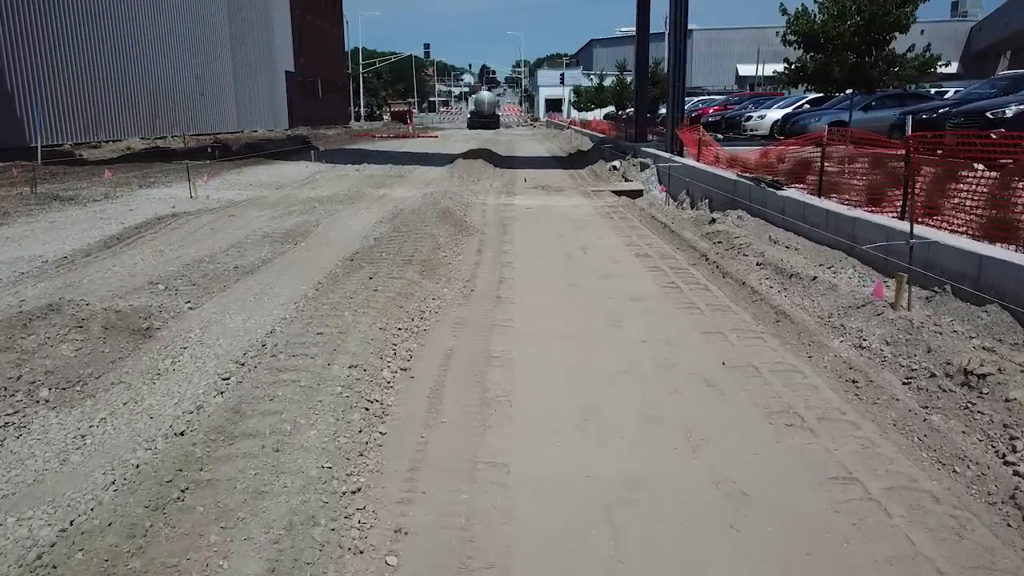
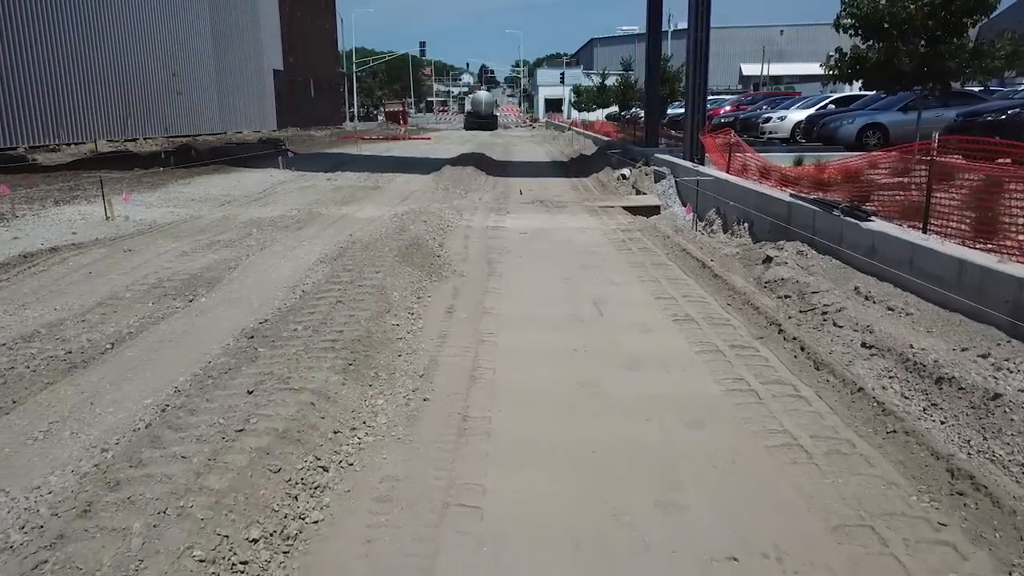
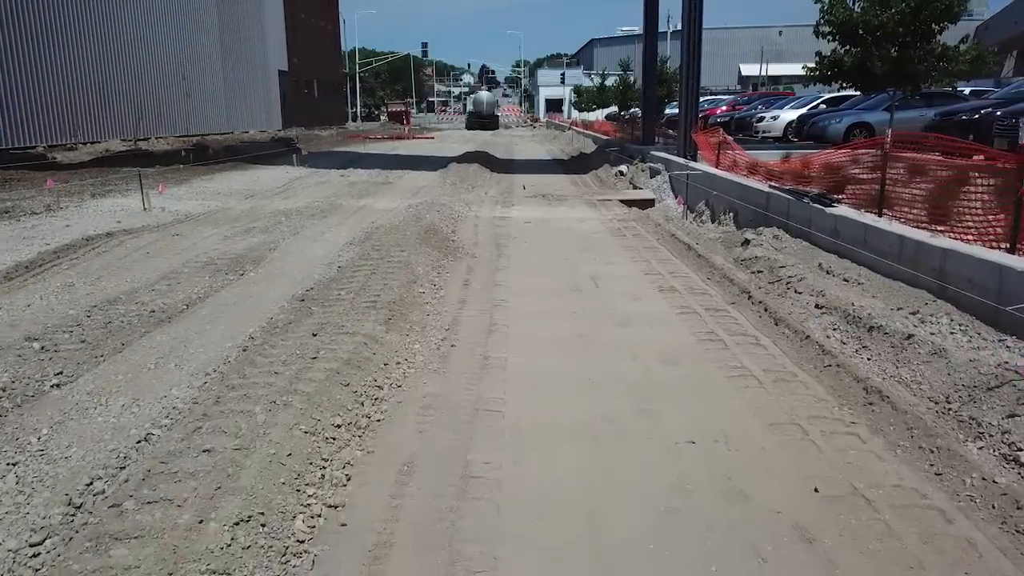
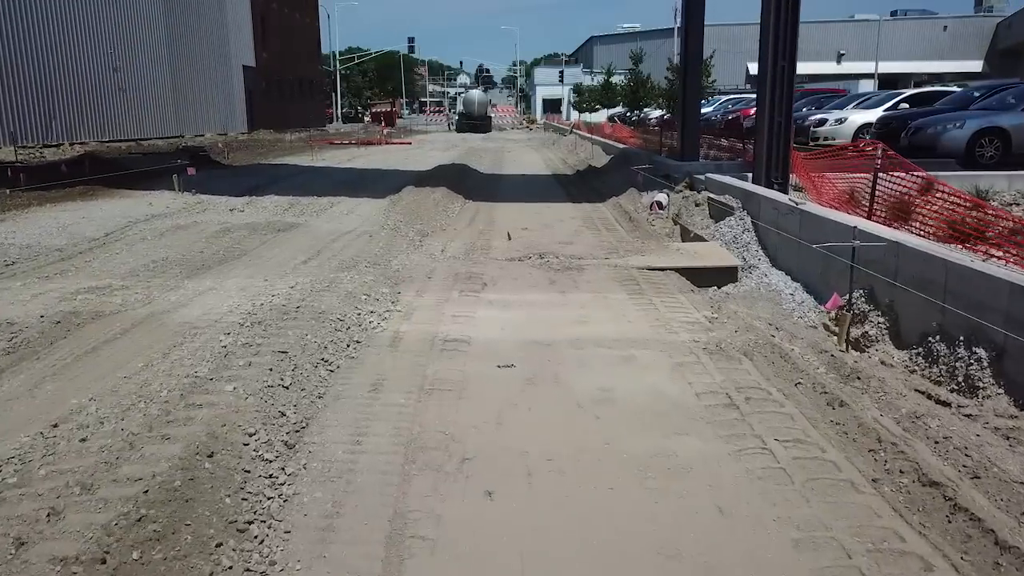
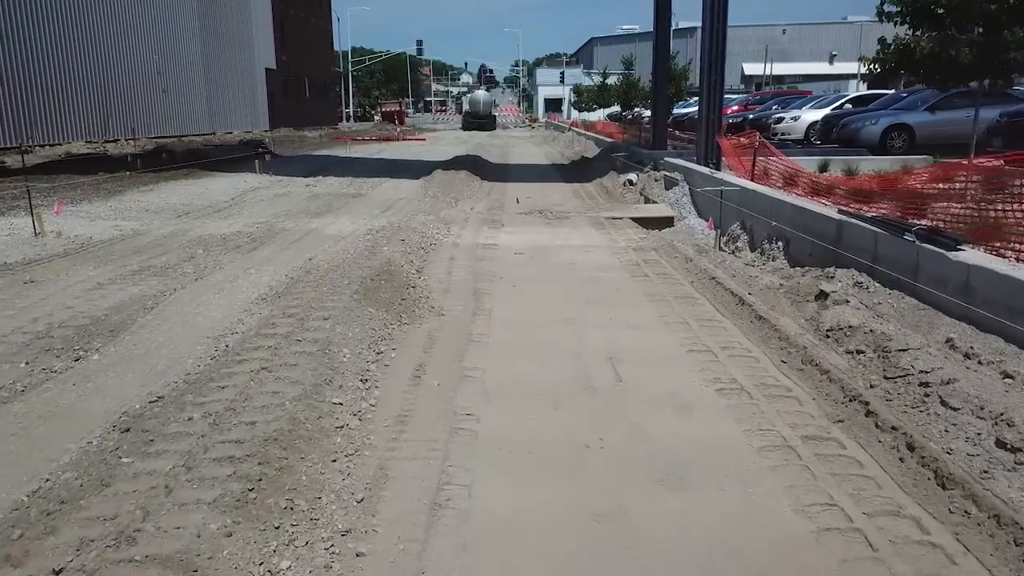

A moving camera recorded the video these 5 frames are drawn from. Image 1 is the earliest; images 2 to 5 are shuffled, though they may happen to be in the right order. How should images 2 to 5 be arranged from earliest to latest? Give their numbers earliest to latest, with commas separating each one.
3, 2, 5, 4
